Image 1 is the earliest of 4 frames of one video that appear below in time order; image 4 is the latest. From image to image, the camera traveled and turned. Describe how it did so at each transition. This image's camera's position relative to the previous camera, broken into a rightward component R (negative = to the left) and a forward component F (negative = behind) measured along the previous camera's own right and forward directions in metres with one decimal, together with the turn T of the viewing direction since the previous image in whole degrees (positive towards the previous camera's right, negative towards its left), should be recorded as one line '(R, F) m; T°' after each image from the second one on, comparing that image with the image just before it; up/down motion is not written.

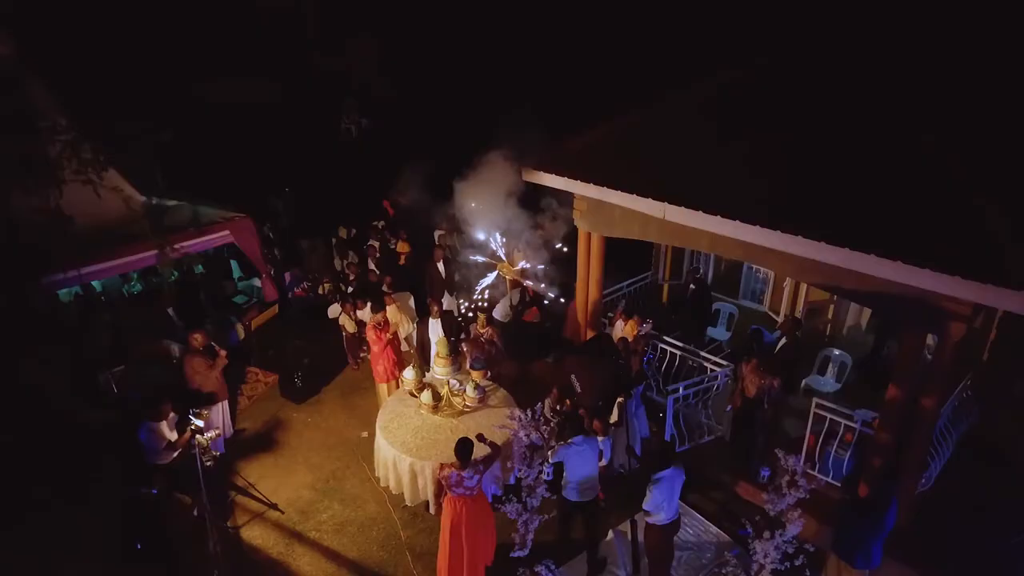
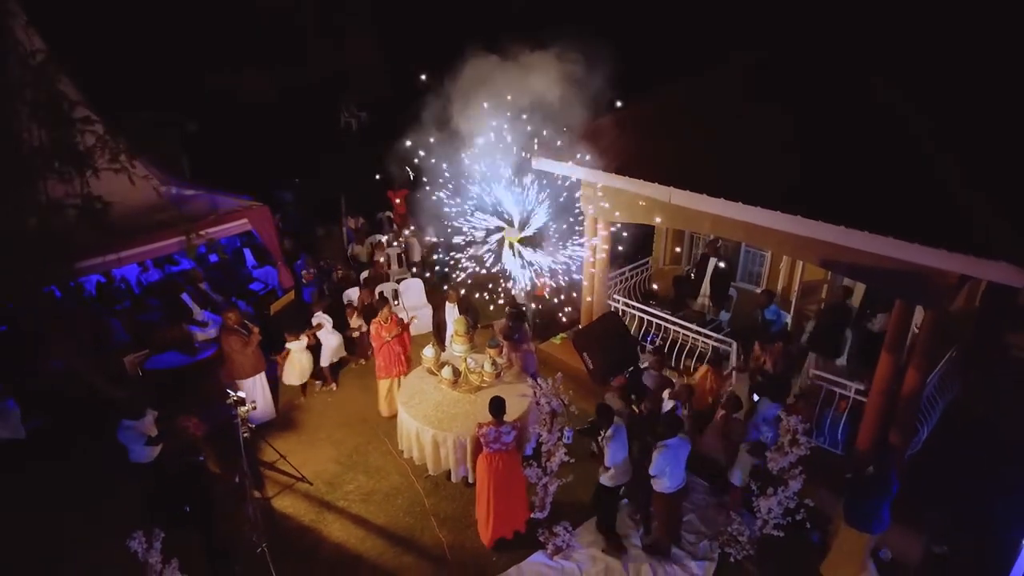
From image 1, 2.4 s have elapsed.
(-0.3, -0.4) m; +1°
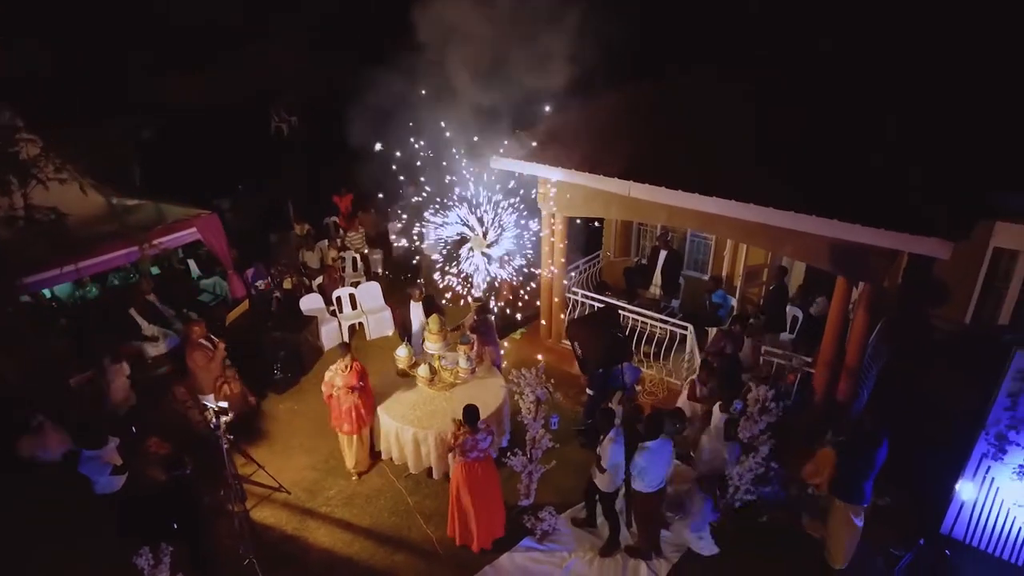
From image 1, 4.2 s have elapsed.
(-0.6, -0.2) m; +7°
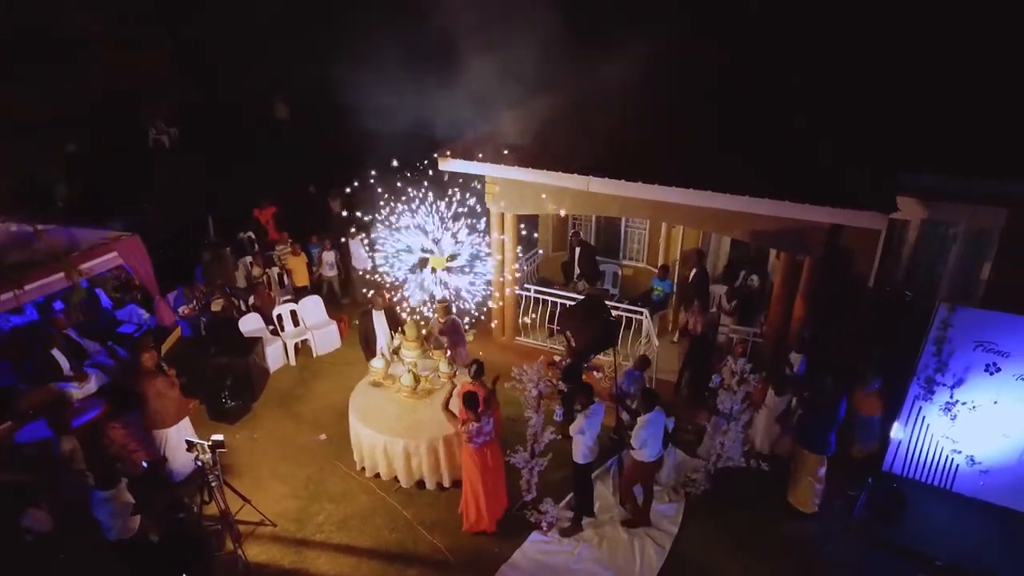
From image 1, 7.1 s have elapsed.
(-1.2, +0.1) m; +11°
